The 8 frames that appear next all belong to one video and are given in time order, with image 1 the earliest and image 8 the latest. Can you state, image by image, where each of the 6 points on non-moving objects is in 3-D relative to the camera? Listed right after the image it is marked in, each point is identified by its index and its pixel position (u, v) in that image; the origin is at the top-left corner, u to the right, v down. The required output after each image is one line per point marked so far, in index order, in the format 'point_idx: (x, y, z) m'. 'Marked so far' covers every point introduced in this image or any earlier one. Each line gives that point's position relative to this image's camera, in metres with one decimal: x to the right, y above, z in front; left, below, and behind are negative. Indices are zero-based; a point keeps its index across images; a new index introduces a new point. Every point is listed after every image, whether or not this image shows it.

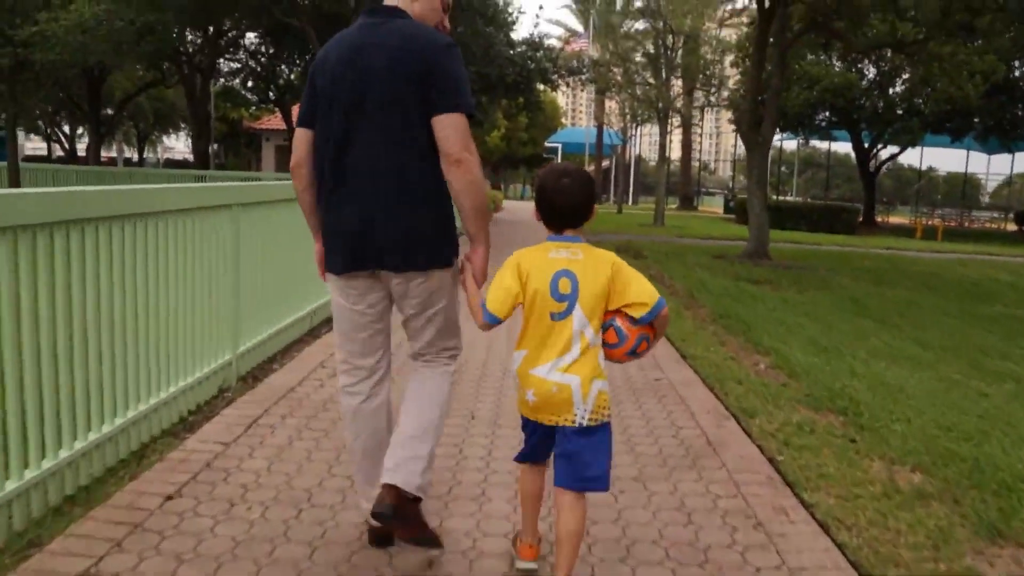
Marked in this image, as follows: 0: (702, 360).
0: (+1.6, -0.6, +6.6) m
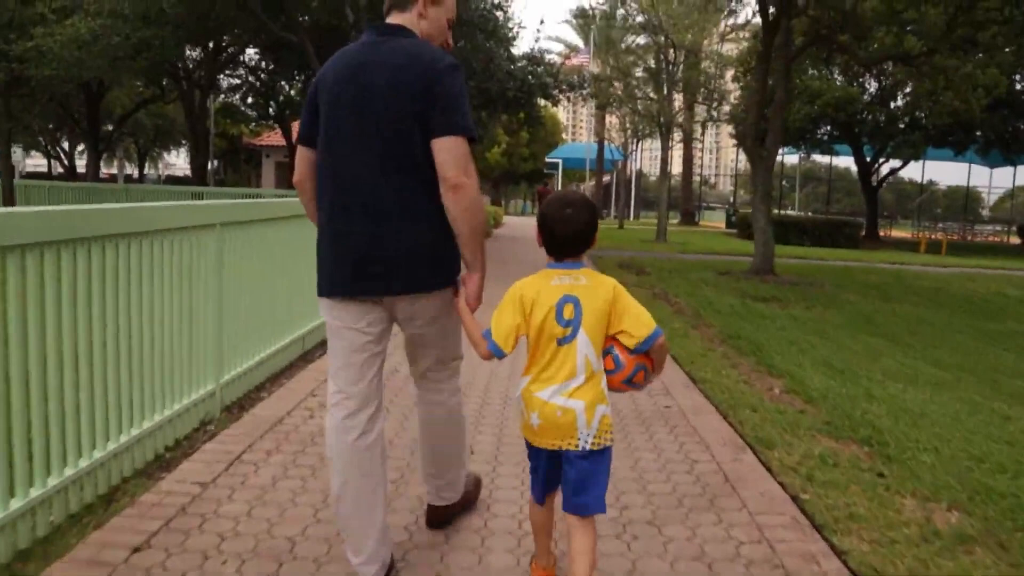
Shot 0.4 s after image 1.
0: (+1.6, -0.8, +6.3) m
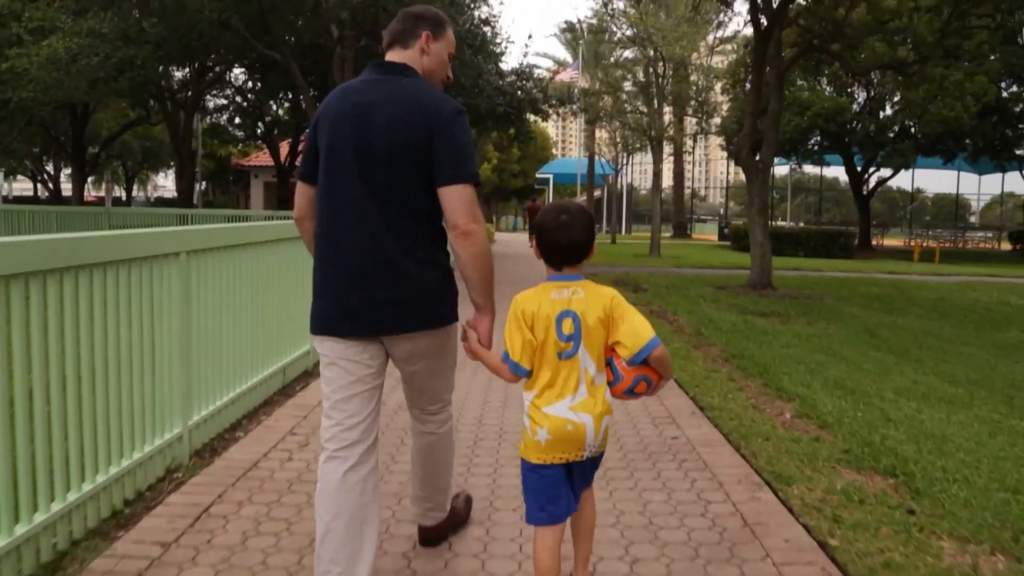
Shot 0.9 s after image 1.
0: (+1.6, -0.9, +5.9) m
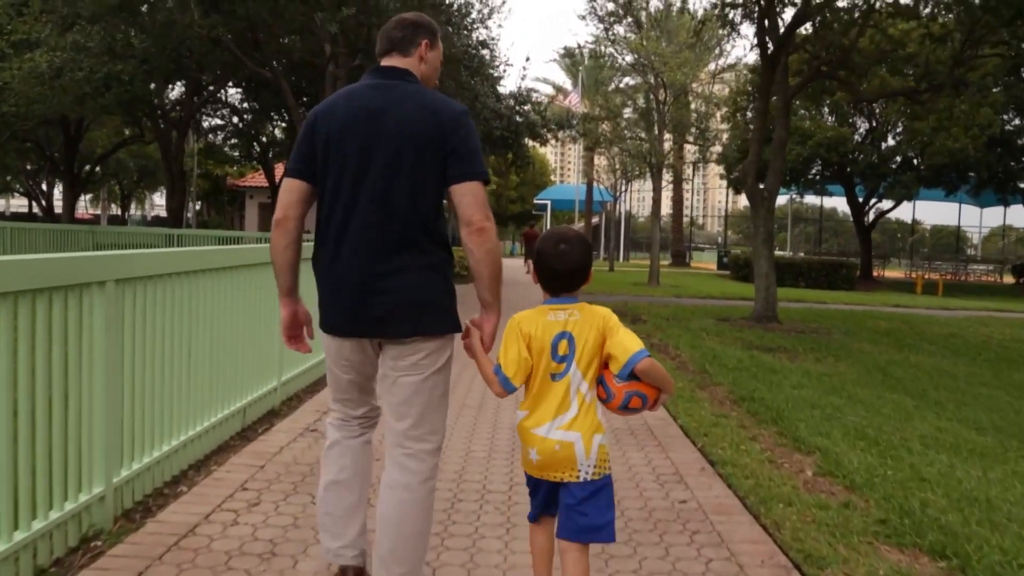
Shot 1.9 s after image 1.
0: (+1.5, -1.2, +5.2) m
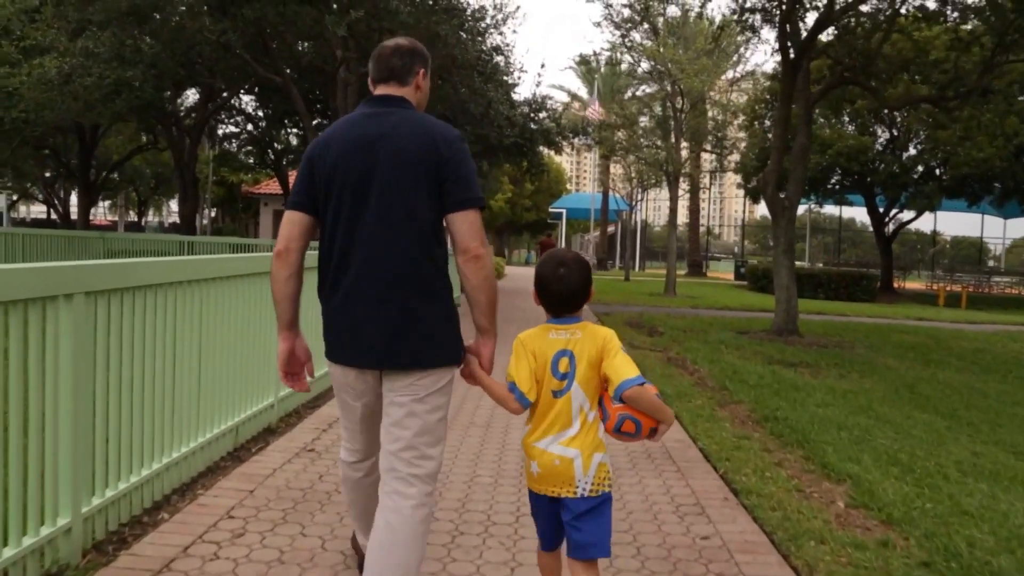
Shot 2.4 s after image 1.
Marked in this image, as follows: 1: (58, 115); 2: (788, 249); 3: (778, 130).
0: (+1.5, -1.3, +4.8) m
1: (-10.6, +4.1, +18.5) m
2: (+5.1, +0.7, +14.6) m
3: (+5.0, +3.0, +14.8) m
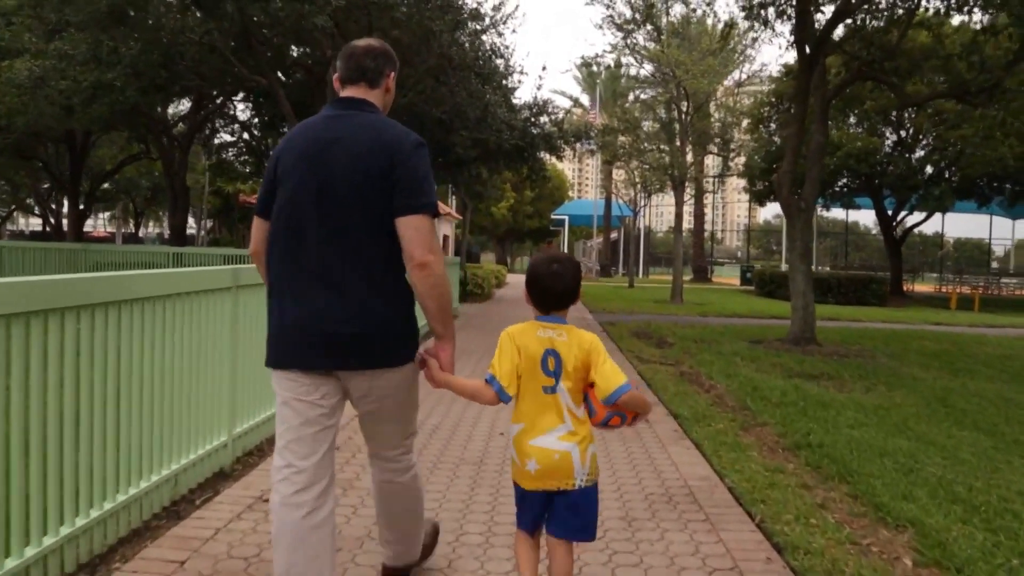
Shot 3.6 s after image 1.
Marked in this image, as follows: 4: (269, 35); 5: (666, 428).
0: (+1.5, -1.3, +4.0) m
1: (-10.7, +3.7, +17.8) m
2: (+5.1, +0.6, +13.8) m
3: (+4.9, +2.8, +14.0) m
4: (-4.6, +4.7, +14.9) m
5: (+1.4, -1.2, +7.0) m
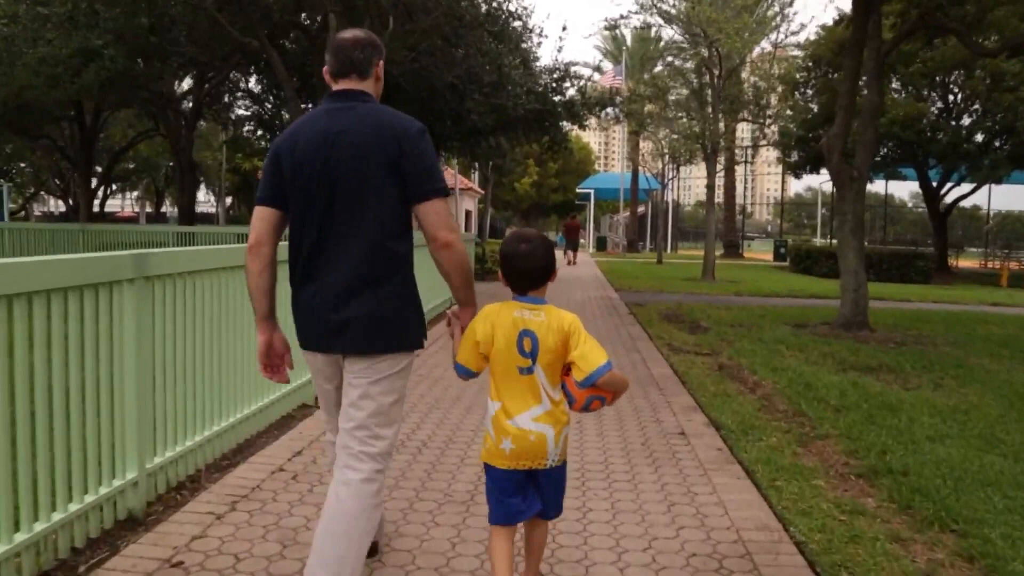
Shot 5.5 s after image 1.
0: (+1.4, -1.3, +2.7) m
1: (-10.3, +4.1, +16.7) m
2: (+5.3, +1.0, +12.3) m
3: (+5.2, +3.2, +12.4) m
4: (-4.3, +5.1, +13.6) m
5: (+1.4, -1.1, +5.7) m
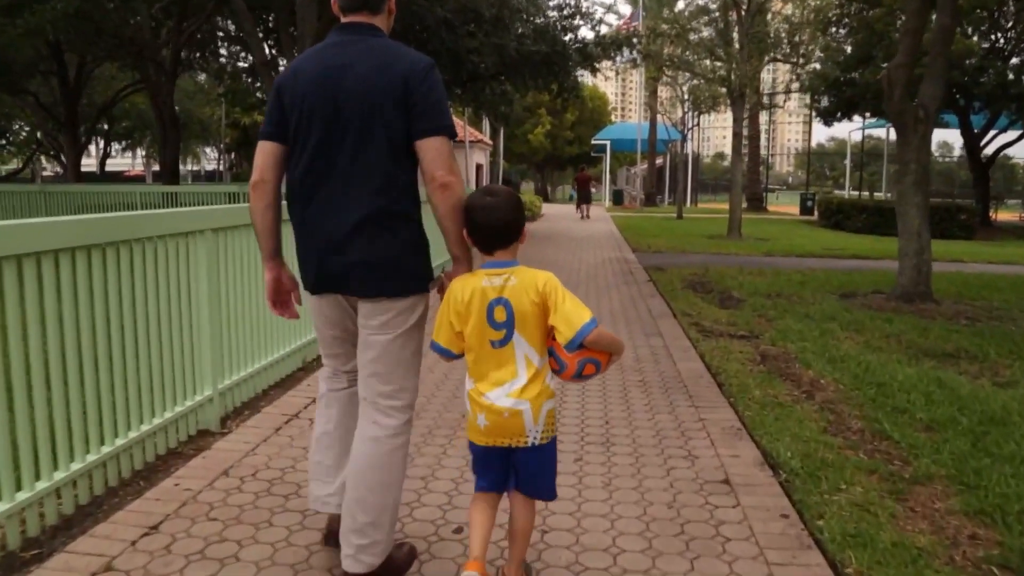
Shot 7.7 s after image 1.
0: (+1.2, -1.4, +0.9) m
1: (-10.2, +4.8, +14.9) m
2: (+5.3, +1.4, +10.3) m
3: (+5.2, +3.6, +10.3) m
4: (-4.3, +5.6, +11.6) m
5: (+1.2, -1.0, +3.9) m
